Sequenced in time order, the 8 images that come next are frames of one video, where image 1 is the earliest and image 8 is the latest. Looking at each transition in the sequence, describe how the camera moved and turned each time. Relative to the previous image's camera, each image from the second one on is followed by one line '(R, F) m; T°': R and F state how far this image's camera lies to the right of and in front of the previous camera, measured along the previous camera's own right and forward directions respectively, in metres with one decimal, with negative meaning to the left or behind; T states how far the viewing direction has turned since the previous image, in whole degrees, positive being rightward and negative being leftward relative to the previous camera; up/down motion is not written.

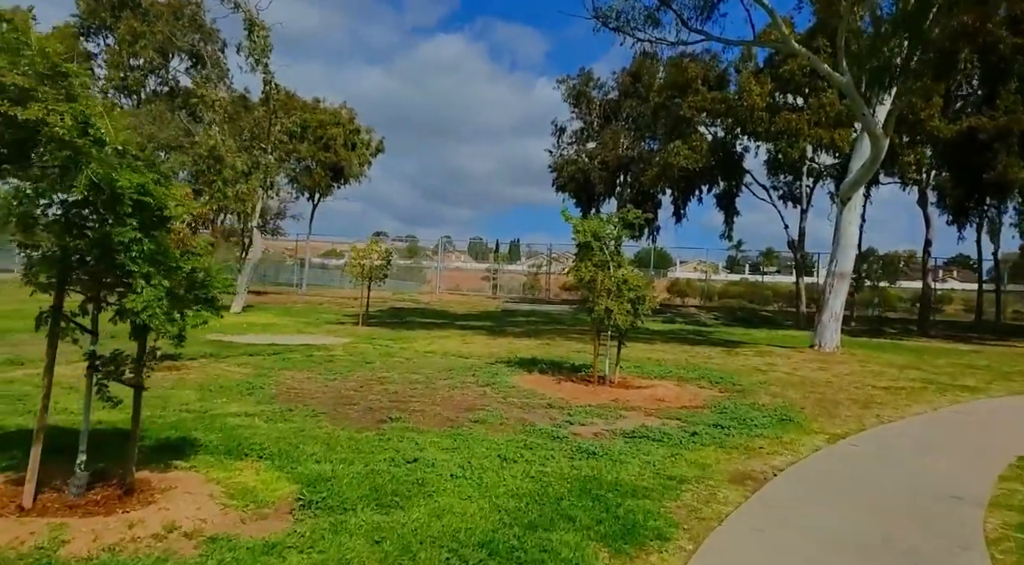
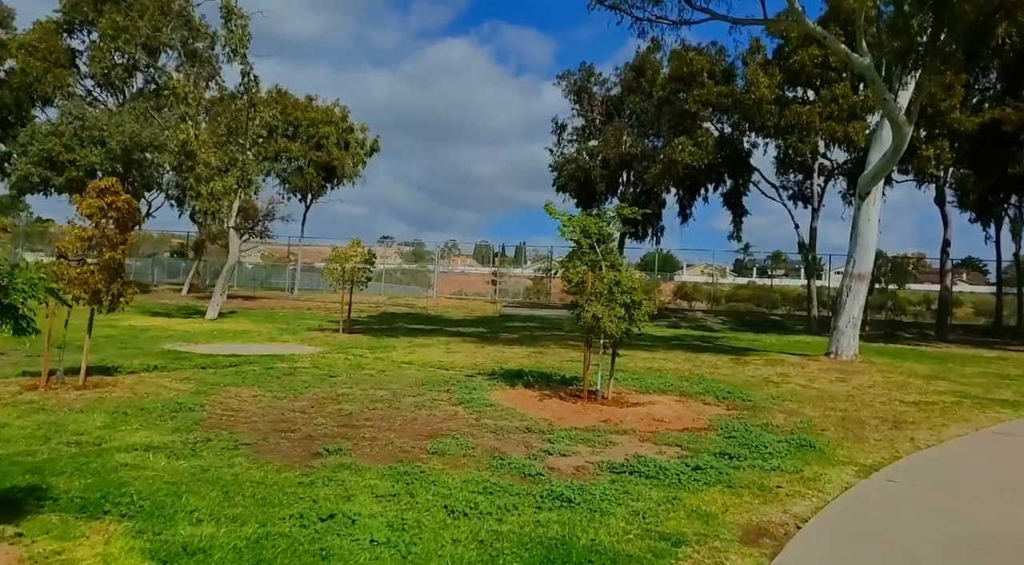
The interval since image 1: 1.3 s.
(+0.4, +1.3) m; -1°
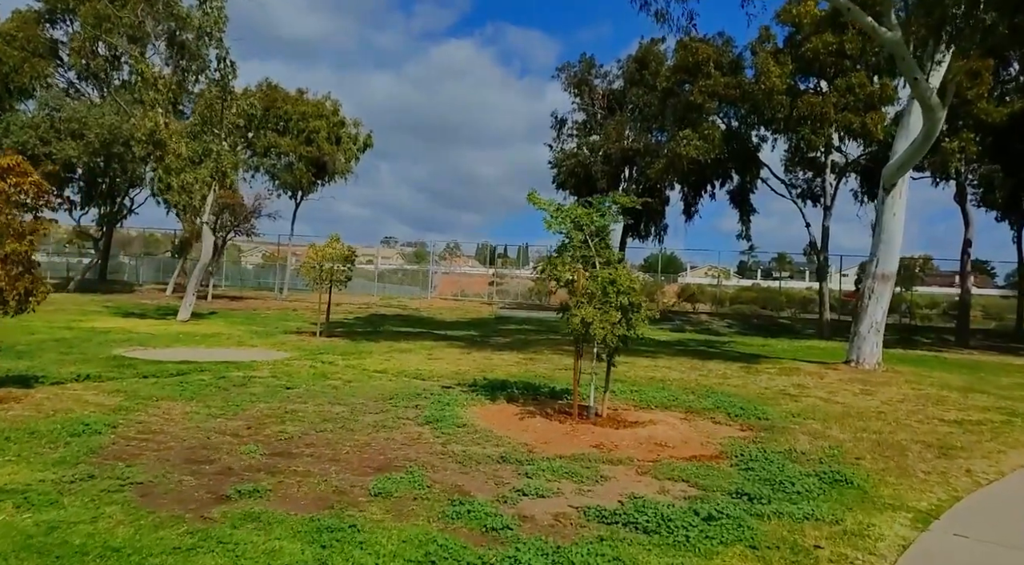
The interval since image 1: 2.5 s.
(+0.3, +1.3) m; 0°
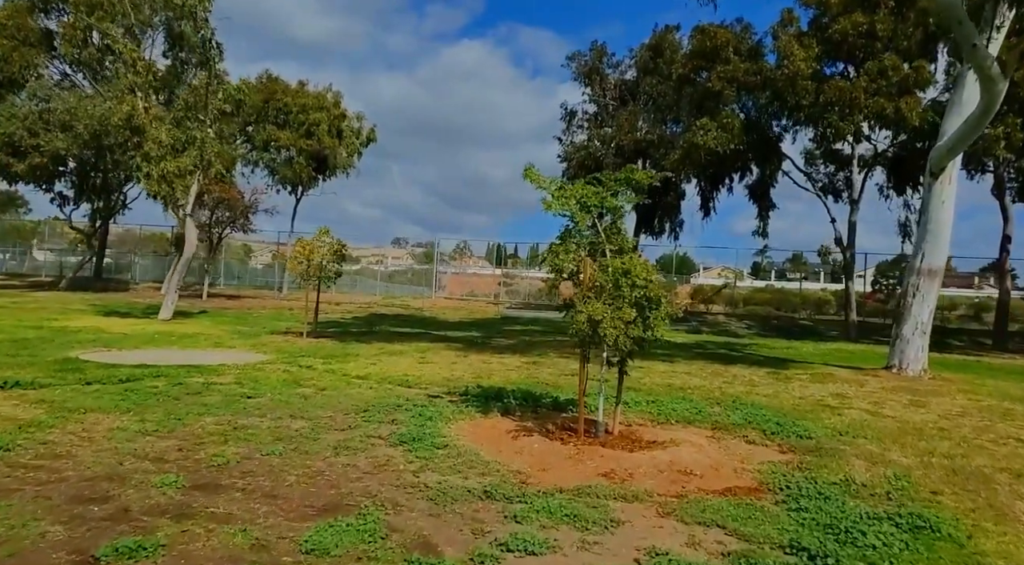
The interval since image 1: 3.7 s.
(+0.2, +1.3) m; -1°
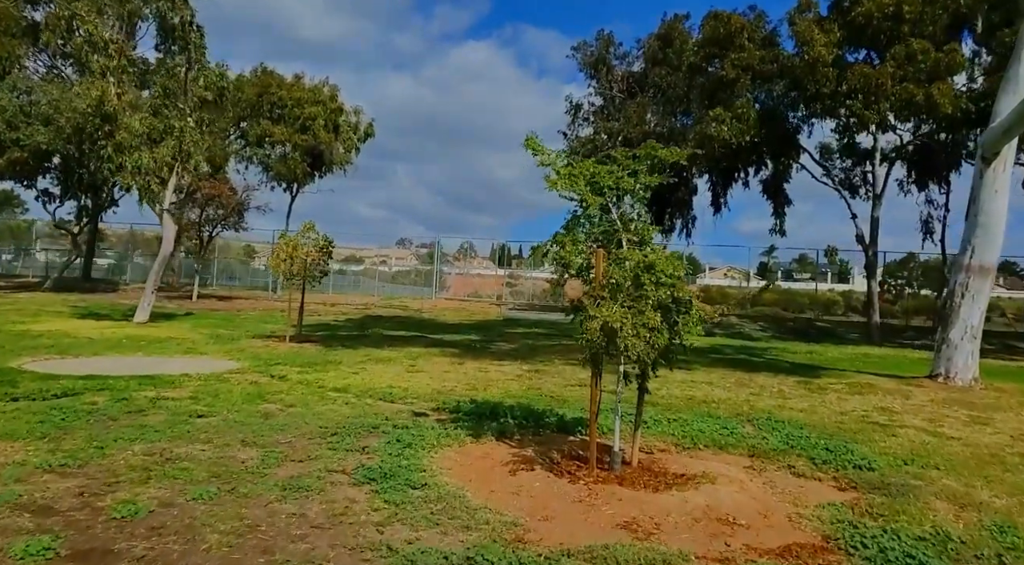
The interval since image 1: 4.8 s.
(+0.1, +1.3) m; 0°
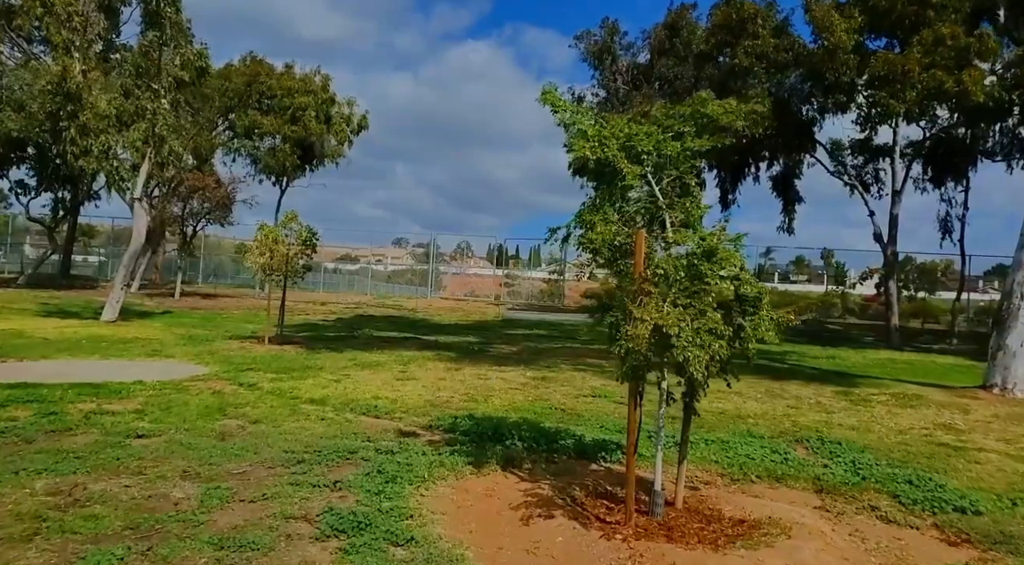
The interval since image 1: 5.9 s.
(-0.1, +1.3) m; 0°
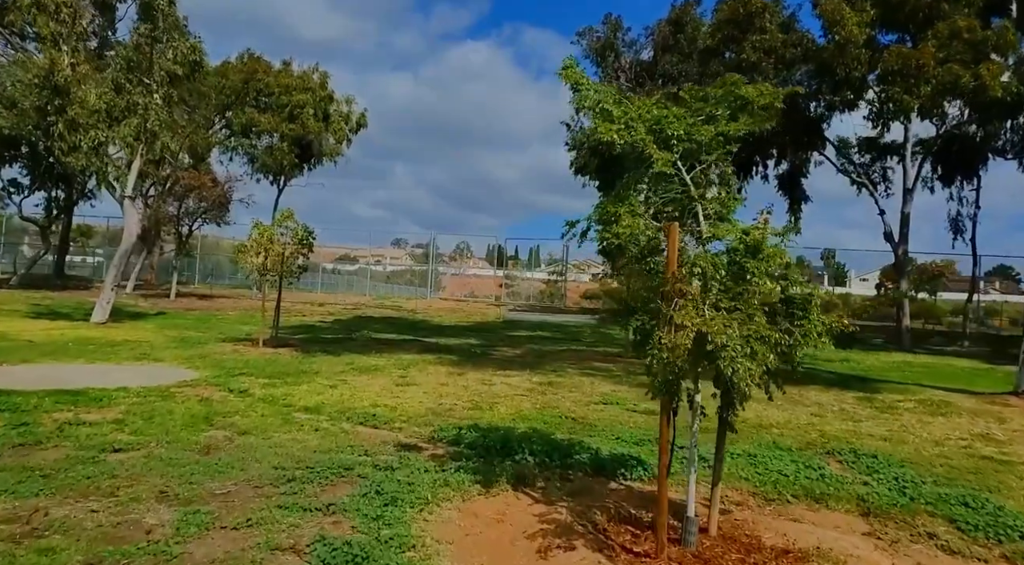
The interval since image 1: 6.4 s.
(-0.1, +0.5) m; 0°
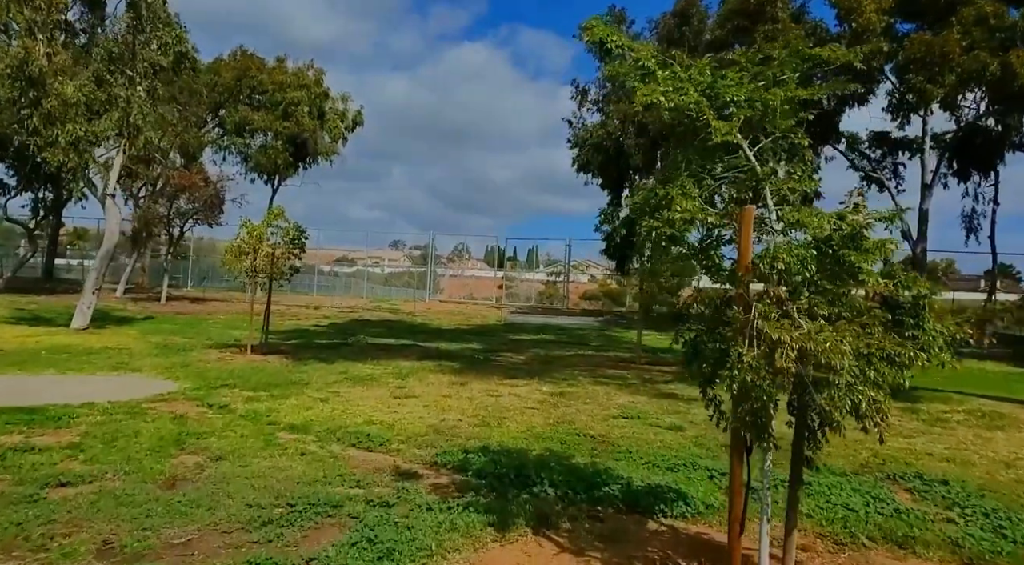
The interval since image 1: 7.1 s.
(-0.1, +0.8) m; 0°
